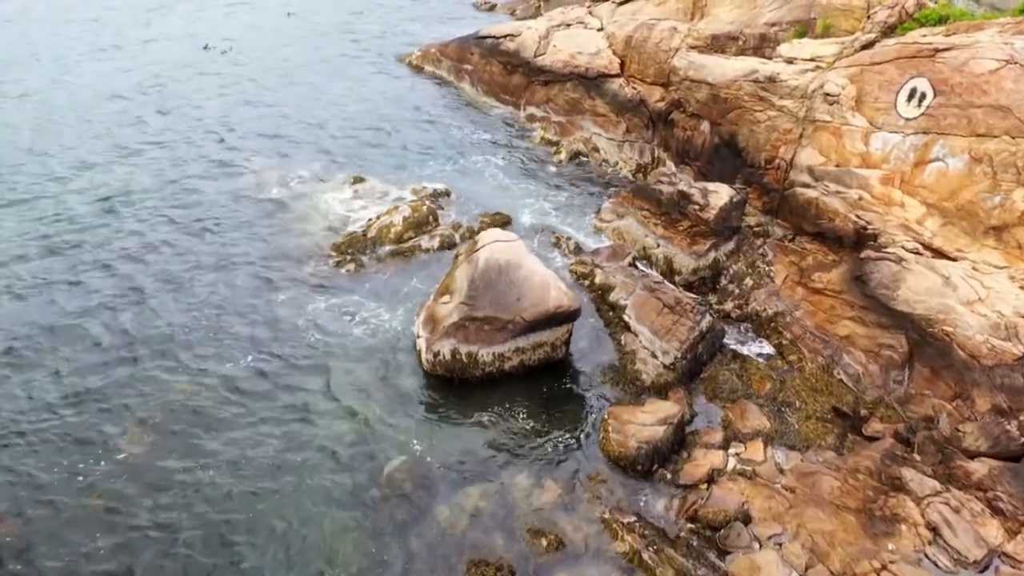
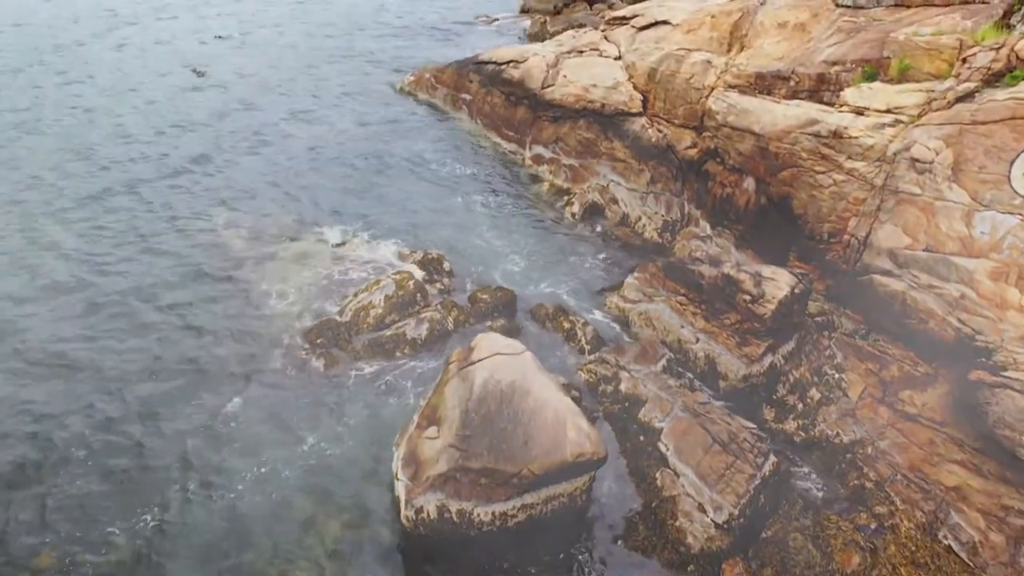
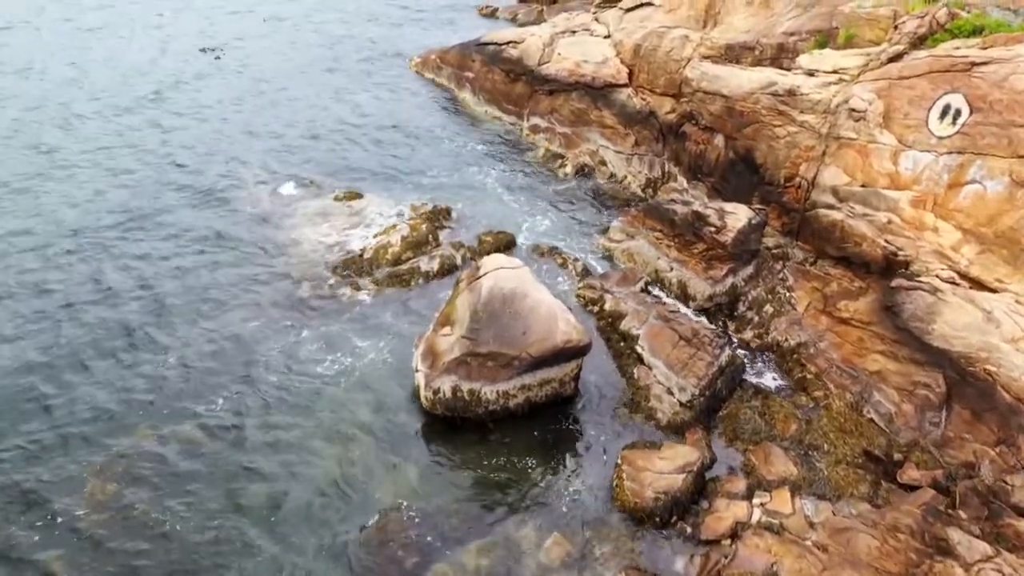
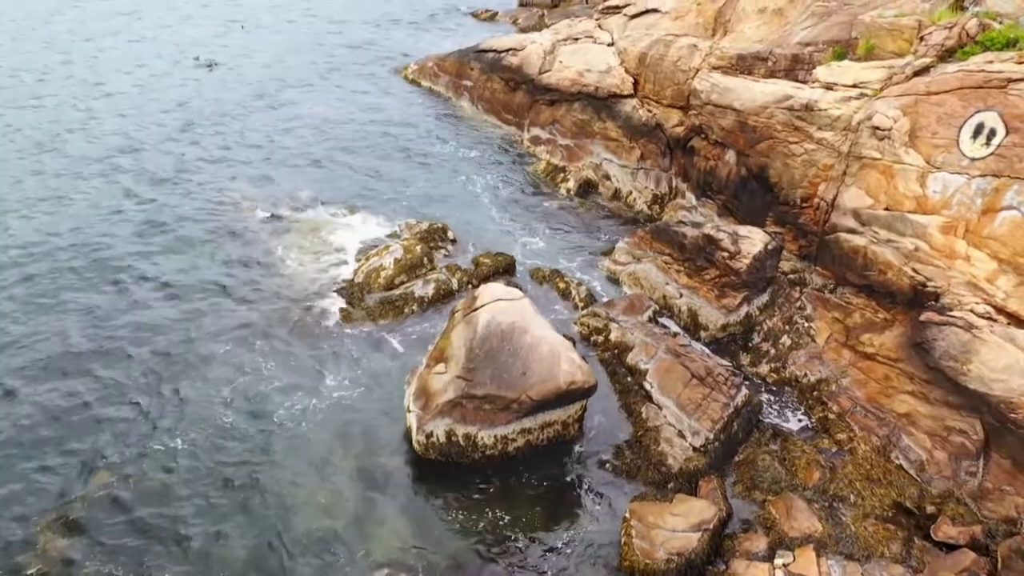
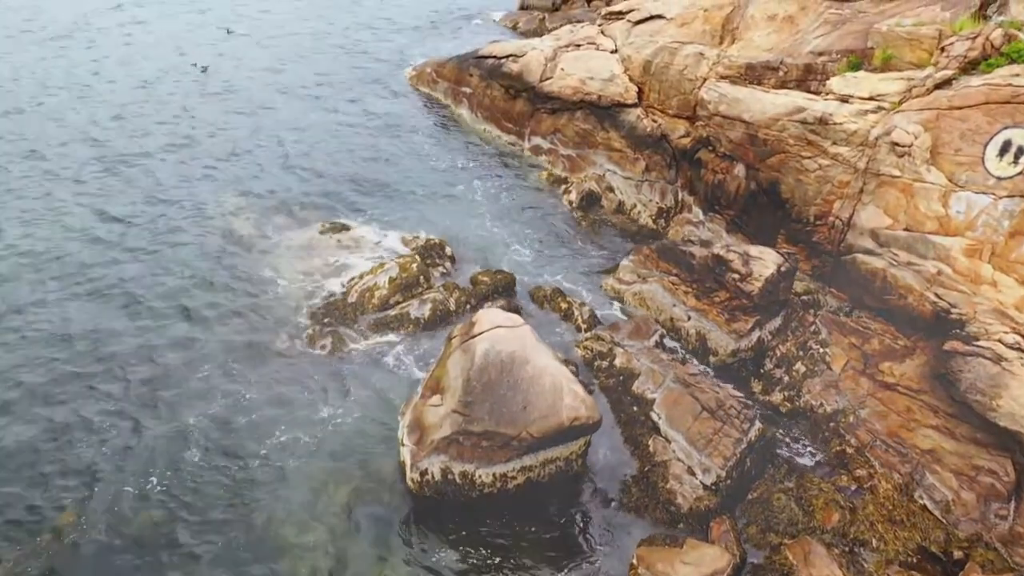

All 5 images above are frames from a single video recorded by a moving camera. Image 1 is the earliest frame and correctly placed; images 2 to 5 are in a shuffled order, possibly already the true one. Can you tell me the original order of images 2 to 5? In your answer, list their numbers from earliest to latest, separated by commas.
3, 4, 5, 2
